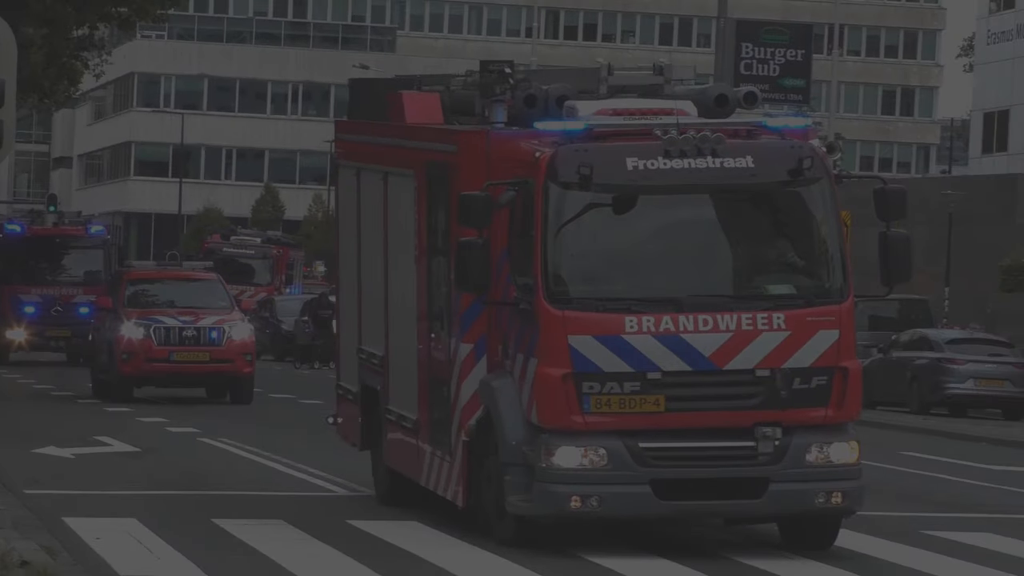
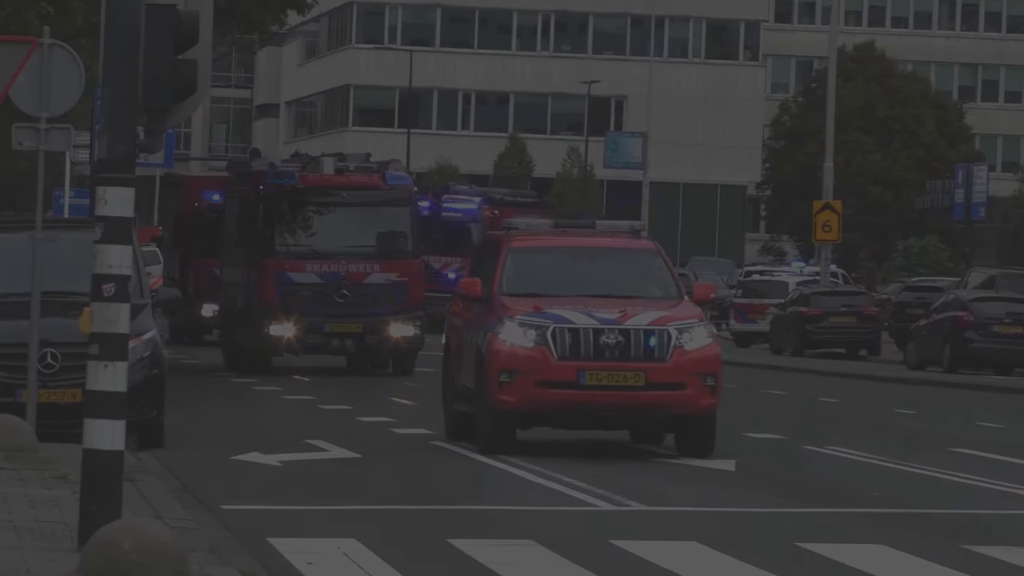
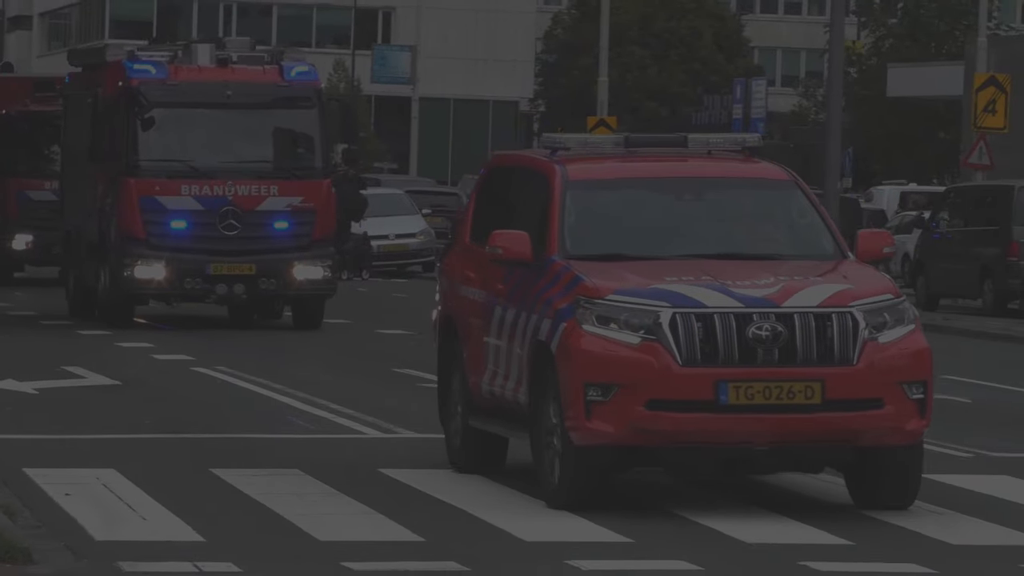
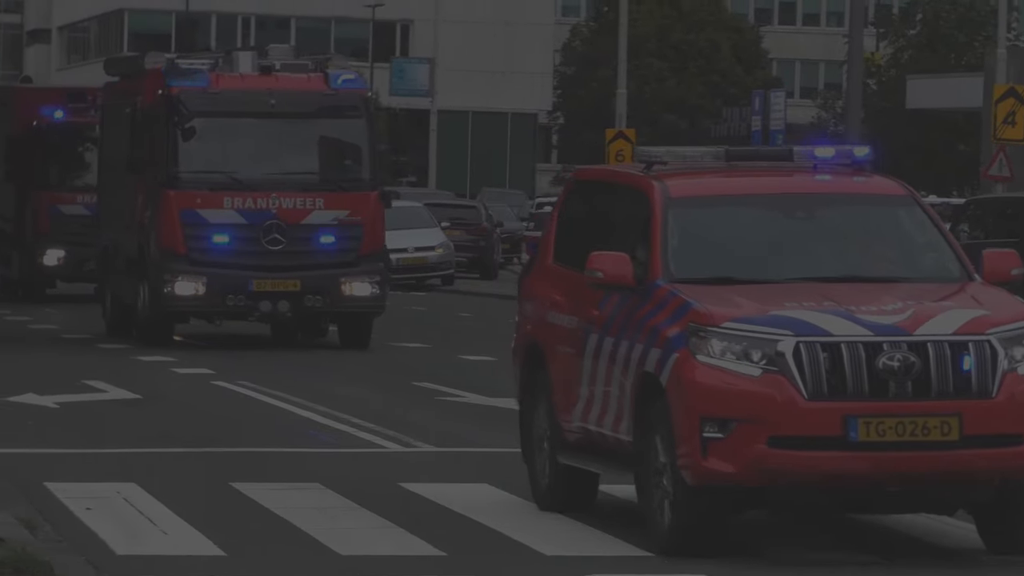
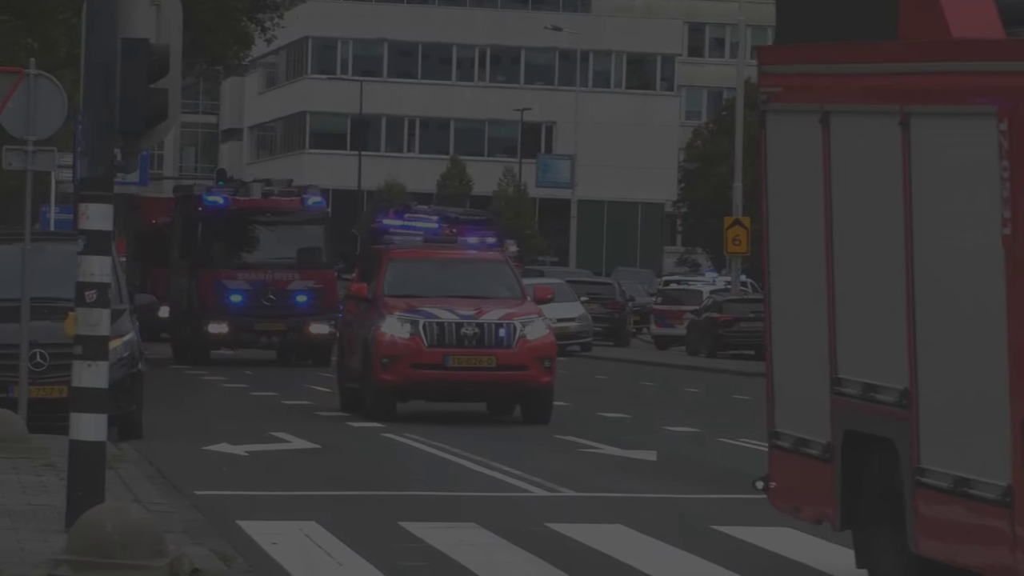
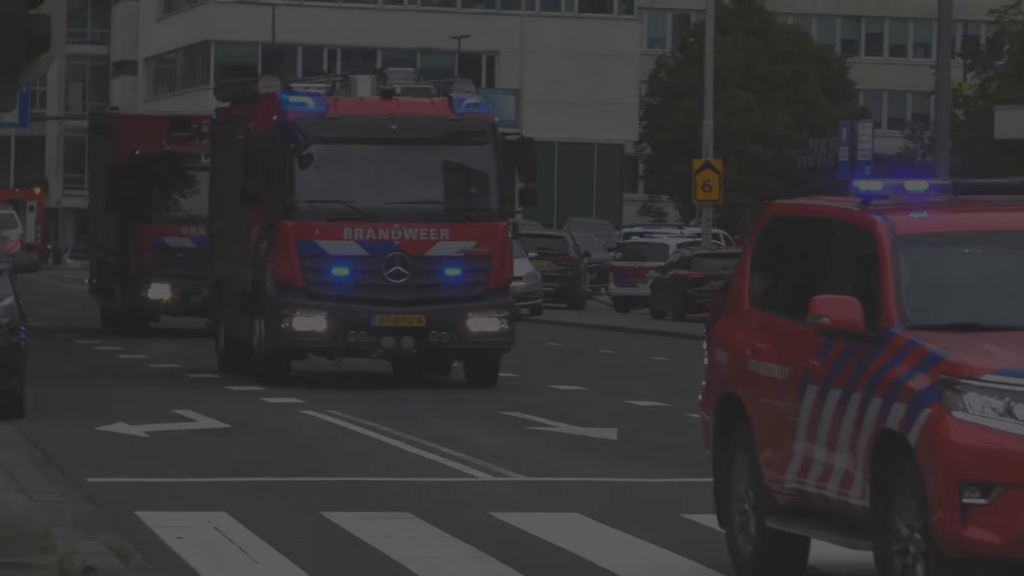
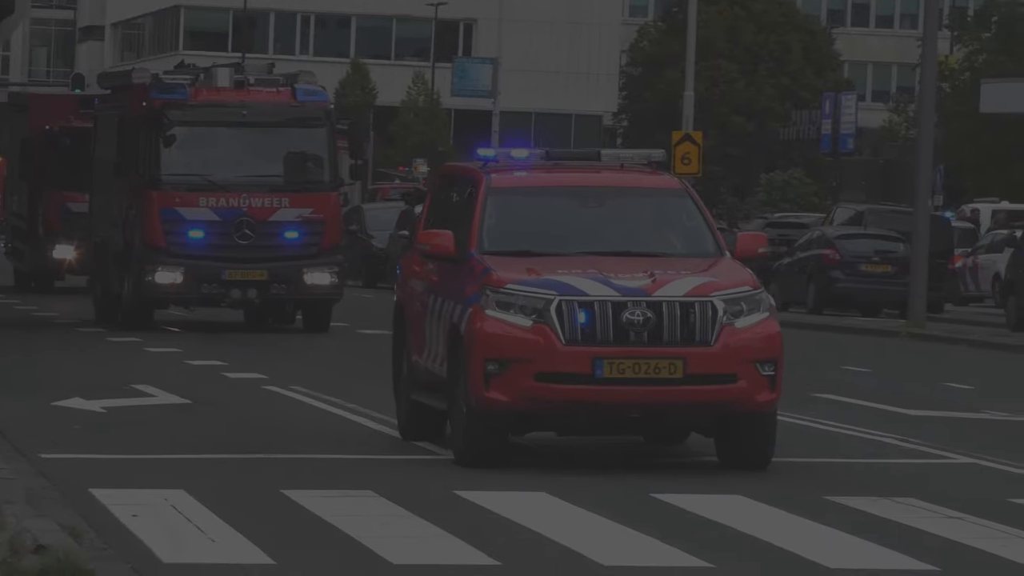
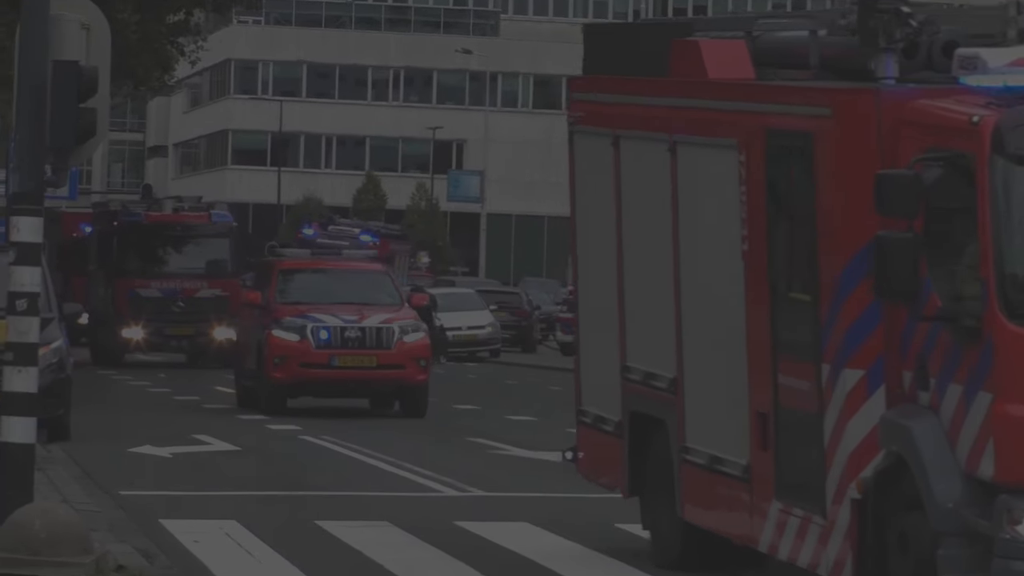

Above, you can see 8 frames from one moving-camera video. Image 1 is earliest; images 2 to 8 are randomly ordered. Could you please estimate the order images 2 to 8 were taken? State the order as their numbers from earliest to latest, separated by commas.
8, 5, 2, 7, 3, 4, 6
